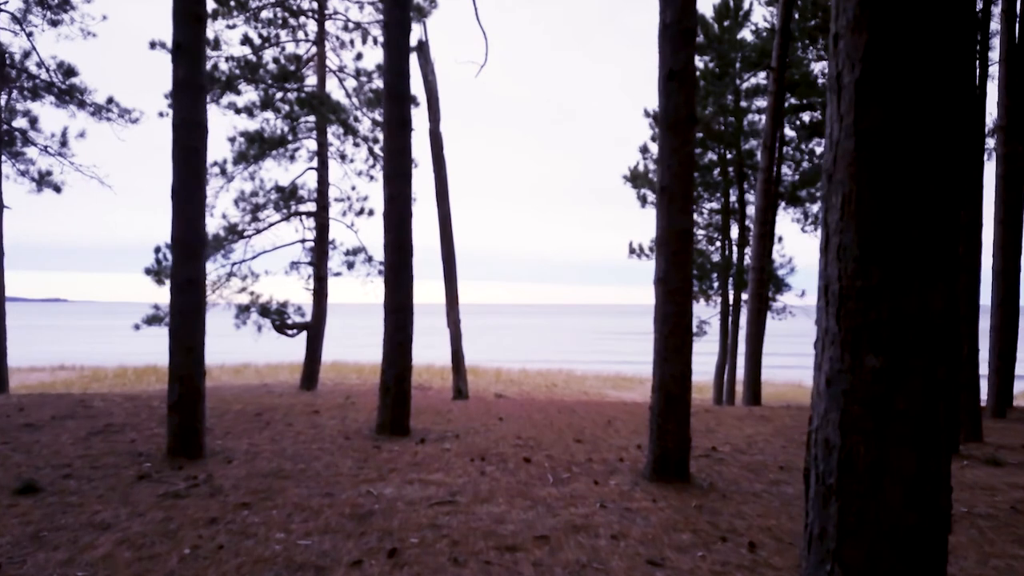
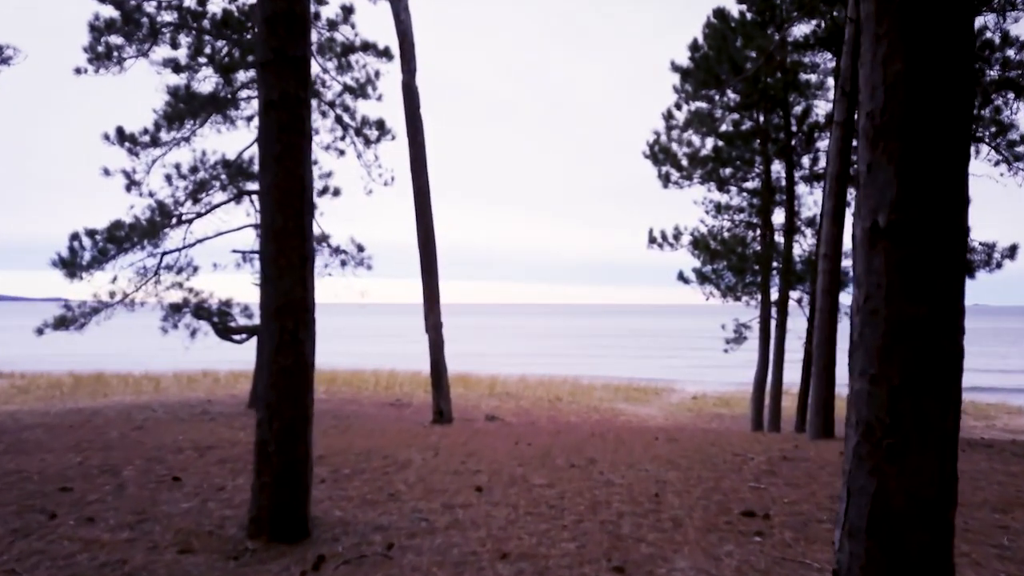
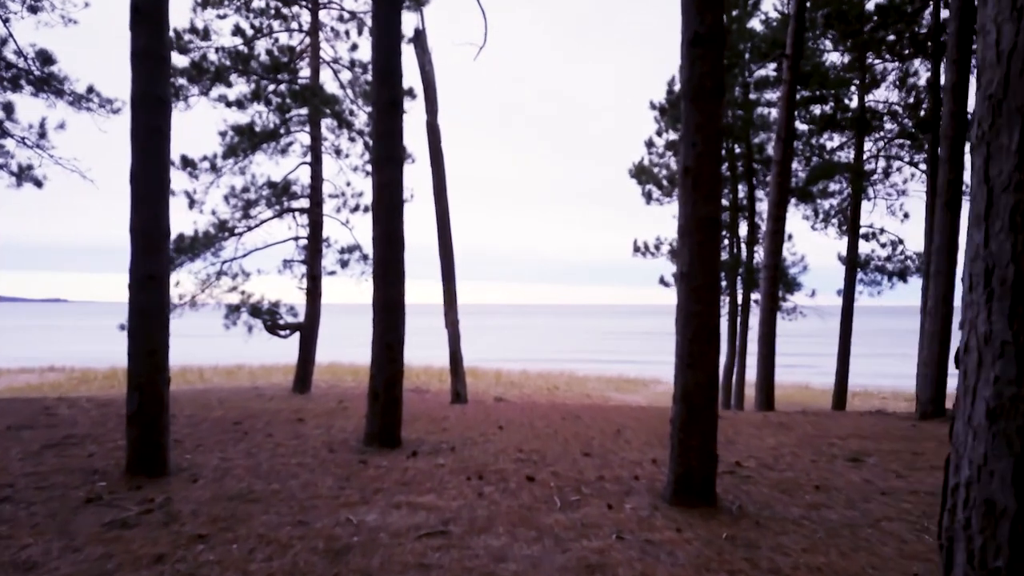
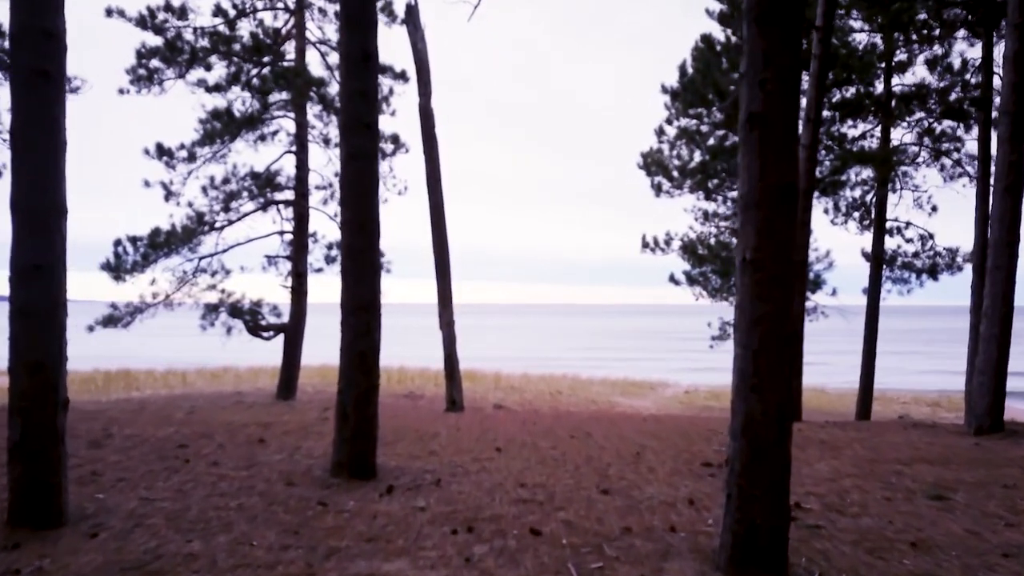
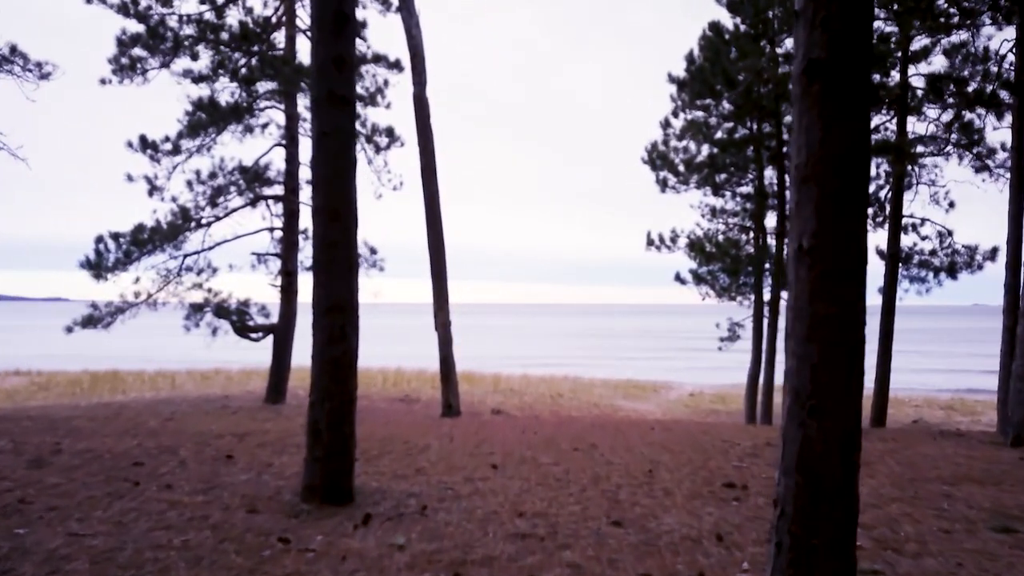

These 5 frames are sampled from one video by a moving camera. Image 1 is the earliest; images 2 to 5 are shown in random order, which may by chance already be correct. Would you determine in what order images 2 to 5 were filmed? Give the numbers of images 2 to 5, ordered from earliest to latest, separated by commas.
3, 4, 5, 2
